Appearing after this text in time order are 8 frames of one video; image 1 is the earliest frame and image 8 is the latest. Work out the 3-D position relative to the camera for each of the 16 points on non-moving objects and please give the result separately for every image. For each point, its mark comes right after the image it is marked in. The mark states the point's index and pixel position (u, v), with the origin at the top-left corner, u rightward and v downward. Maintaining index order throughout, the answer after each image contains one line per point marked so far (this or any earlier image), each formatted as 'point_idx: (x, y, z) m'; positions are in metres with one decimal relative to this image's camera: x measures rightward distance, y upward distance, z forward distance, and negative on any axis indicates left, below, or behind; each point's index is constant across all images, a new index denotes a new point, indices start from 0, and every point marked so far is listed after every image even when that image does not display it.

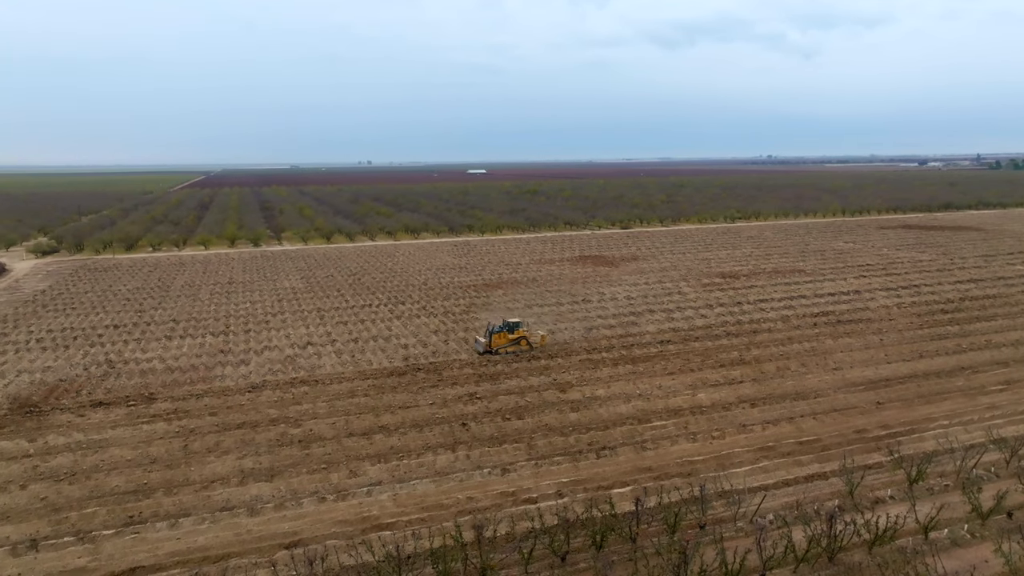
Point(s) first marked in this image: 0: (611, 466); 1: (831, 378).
0: (+1.2, -2.3, +9.0) m
1: (+5.7, -1.6, +12.6) m
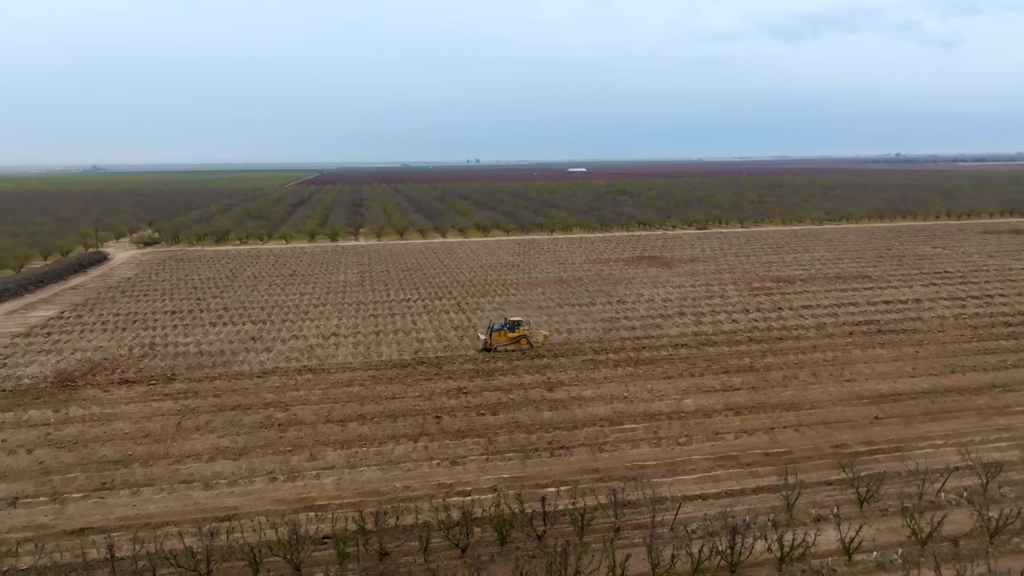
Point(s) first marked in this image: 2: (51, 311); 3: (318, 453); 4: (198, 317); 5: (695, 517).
0: (+0.6, -2.3, +9.0) m
1: (+5.5, -1.7, +11.9) m
2: (-13.1, -0.6, +20.0) m
3: (-2.6, -2.2, +9.5) m
4: (-8.5, -0.8, +18.9) m
5: (+1.9, -2.5, +7.5) m
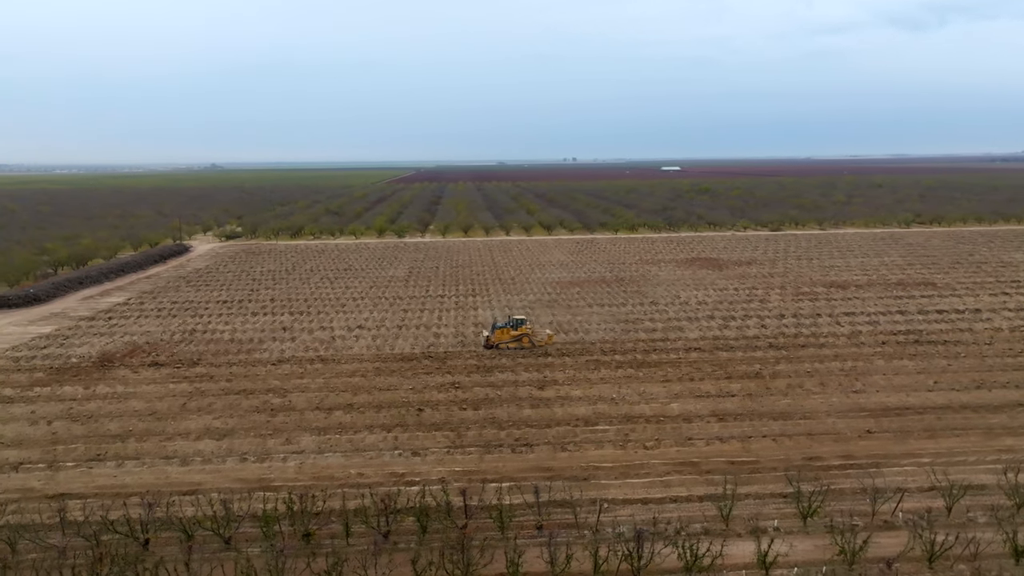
0: (0.0, -2.3, +9.1) m
1: (+5.3, -1.8, +11.3) m
2: (-12.1, -0.3, +21.7) m
3: (-3.1, -2.1, +10.0) m
4: (-7.7, -0.5, +20.0) m
5: (+1.1, -2.5, +7.4) m
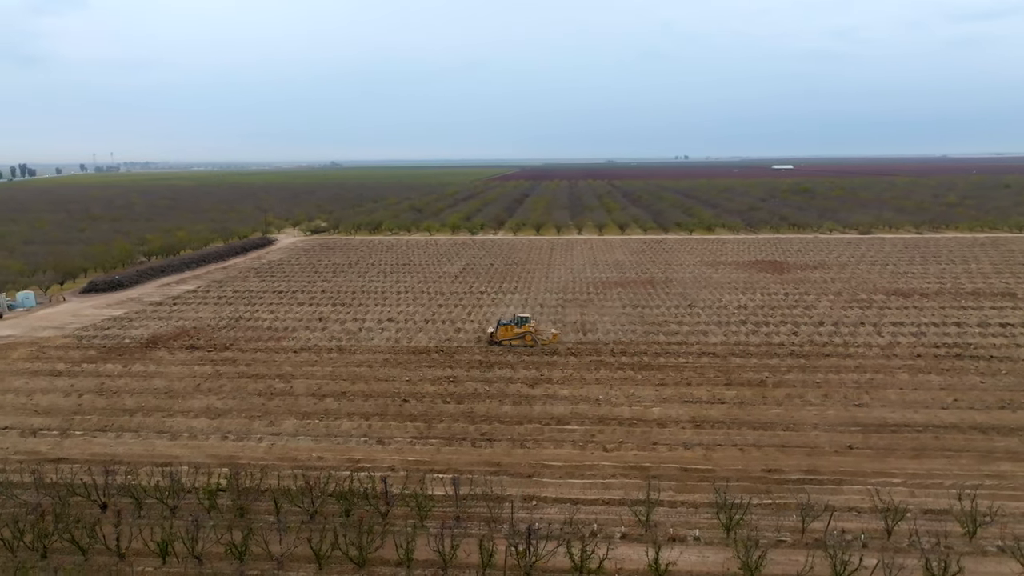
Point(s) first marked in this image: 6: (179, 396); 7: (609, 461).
0: (-0.6, -2.2, +9.3) m
1: (+5.0, -1.9, +10.8) m
2: (-10.7, +0.1, +23.6) m
3: (-3.6, -2.0, +10.7) m
4: (-6.6, -0.3, +21.2) m
5: (+0.3, -2.5, +7.5) m
6: (-5.7, -1.8, +11.9) m
7: (+1.3, -2.2, +9.1) m
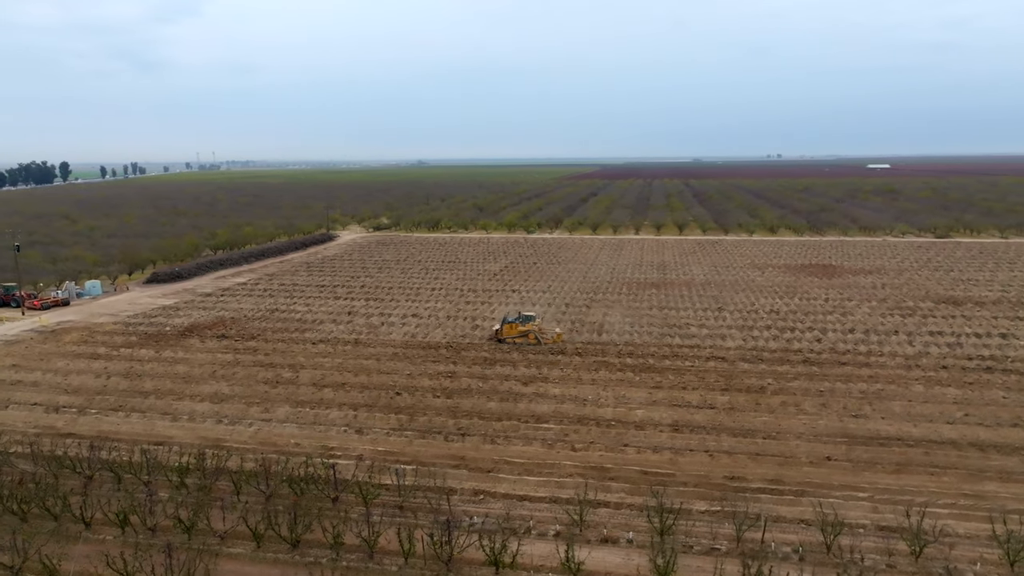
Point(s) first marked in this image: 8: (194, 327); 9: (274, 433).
0: (-1.0, -2.2, +9.5) m
1: (+4.7, -2.0, +10.3) m
2: (-9.5, +0.4, +24.8) m
3: (-3.8, -1.9, +11.2) m
4: (-5.6, -0.1, +22.1) m
5: (-0.4, -2.4, +7.6) m
6: (-5.8, -1.7, +12.7) m
7: (+0.8, -2.2, +9.1) m
8: (-7.8, -1.0, +17.1) m
9: (-3.4, -2.1, +10.1) m
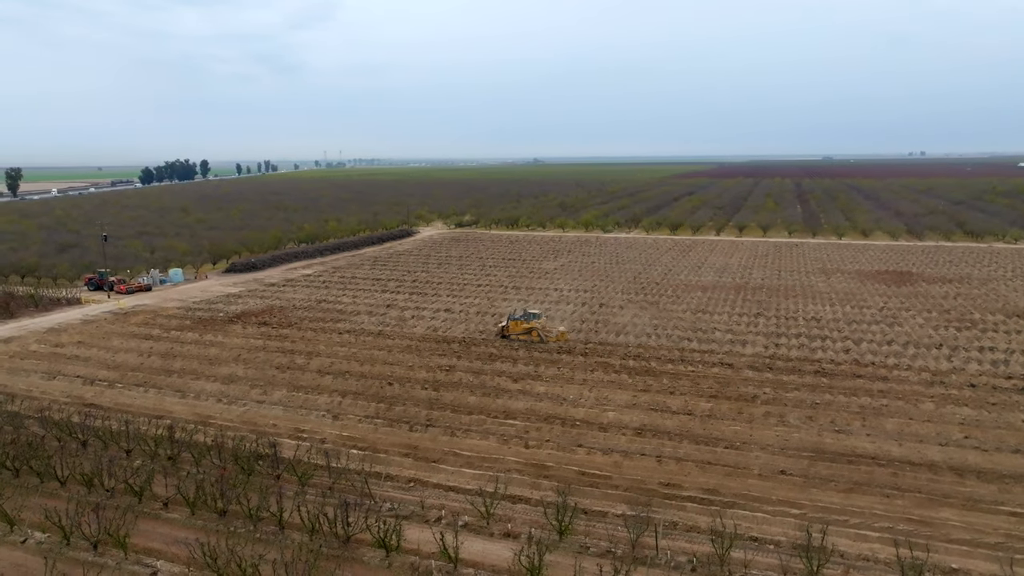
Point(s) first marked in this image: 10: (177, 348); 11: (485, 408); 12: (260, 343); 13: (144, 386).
0: (-1.6, -2.1, +10.0) m
1: (+4.1, -2.1, +9.9) m
2: (-7.5, +0.7, +26.4) m
3: (-4.1, -1.8, +12.1) m
4: (-4.1, +0.1, +23.0) m
5: (-1.3, -2.4, +8.0) m
6: (-5.8, -1.5, +13.8) m
7: (+0.1, -2.2, +9.3) m
8: (-7.1, -0.7, +18.5) m
9: (-3.9, -2.0, +10.9) m
10: (-7.2, -1.3, +15.0) m
11: (-0.4, -1.9, +11.1) m
12: (-5.5, -1.2, +15.4) m
13: (-6.5, -1.7, +12.3) m
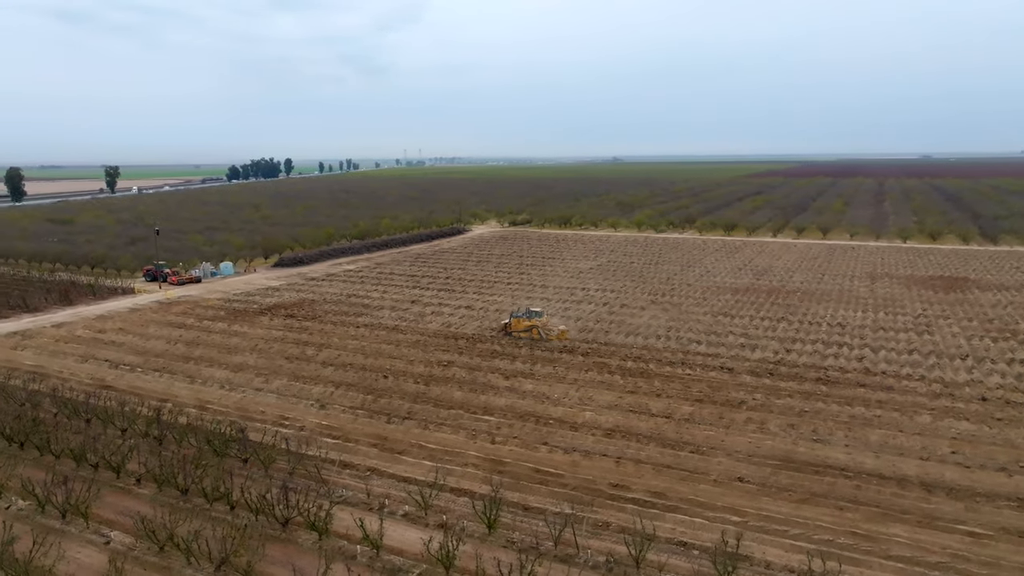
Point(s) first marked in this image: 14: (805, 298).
0: (-2.1, -2.1, +10.3) m
1: (+3.7, -2.2, +9.6) m
2: (-6.1, +0.9, +27.3) m
3: (-4.3, -1.7, +12.7) m
4: (-3.1, +0.2, +23.6) m
5: (-1.9, -2.3, +8.3) m
6: (-5.8, -1.3, +14.6) m
7: (-0.4, -2.2, +9.4) m
8: (-6.6, -0.5, +19.4) m
9: (-4.2, -1.9, +11.5) m
10: (-7.0, -1.1, +15.9) m
11: (-0.7, -1.9, +11.3) m
12: (-5.3, -1.1, +16.1) m
13: (-6.6, -1.6, +13.2) m
14: (+8.4, -0.3, +20.0) m
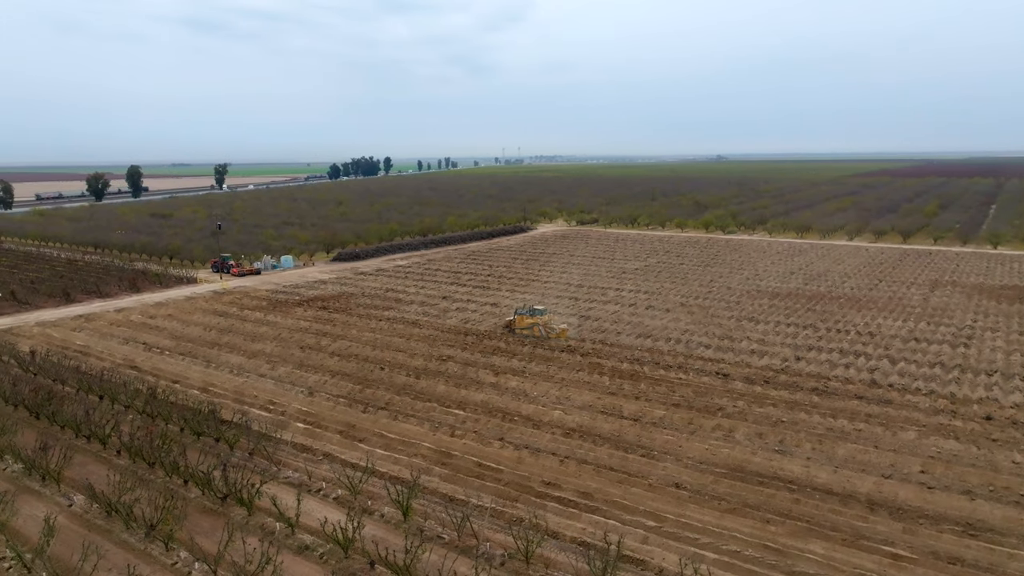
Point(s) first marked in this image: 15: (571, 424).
0: (-2.6, -2.0, +10.9) m
1: (+3.0, -2.2, +9.4) m
2: (-4.2, +1.1, +28.2) m
3: (-4.5, -1.5, +13.5) m
4: (-1.8, +0.3, +24.1) m
5: (-2.7, -2.3, +8.9) m
6: (-5.7, -1.2, +15.6) m
7: (-1.1, -2.2, +9.8) m
8: (-5.8, -0.3, +20.4) m
9: (-4.6, -1.7, +12.3) m
10: (-6.7, -0.9, +17.0) m
11: (-1.1, -1.8, +11.7) m
12: (-5.0, -0.9, +17.0) m
13: (-6.7, -1.4, +14.3) m
14: (+9.2, -0.5, +19.0) m
15: (+0.9, -2.0, +10.5) m
